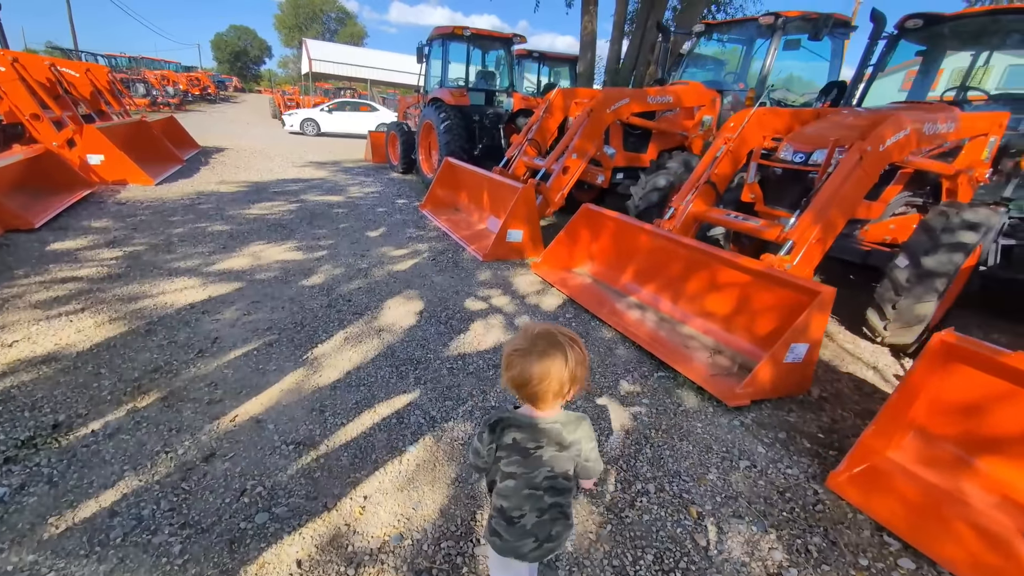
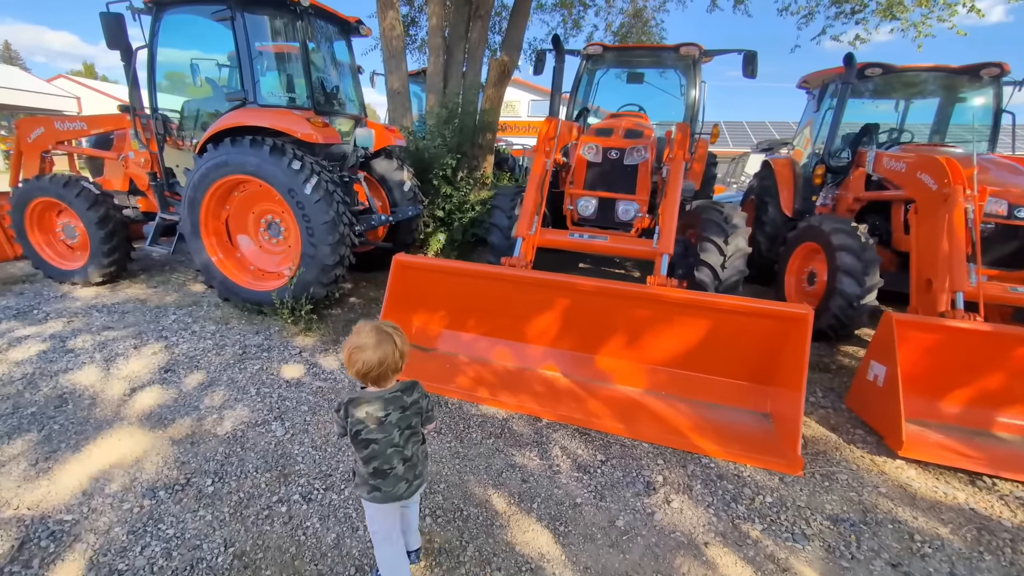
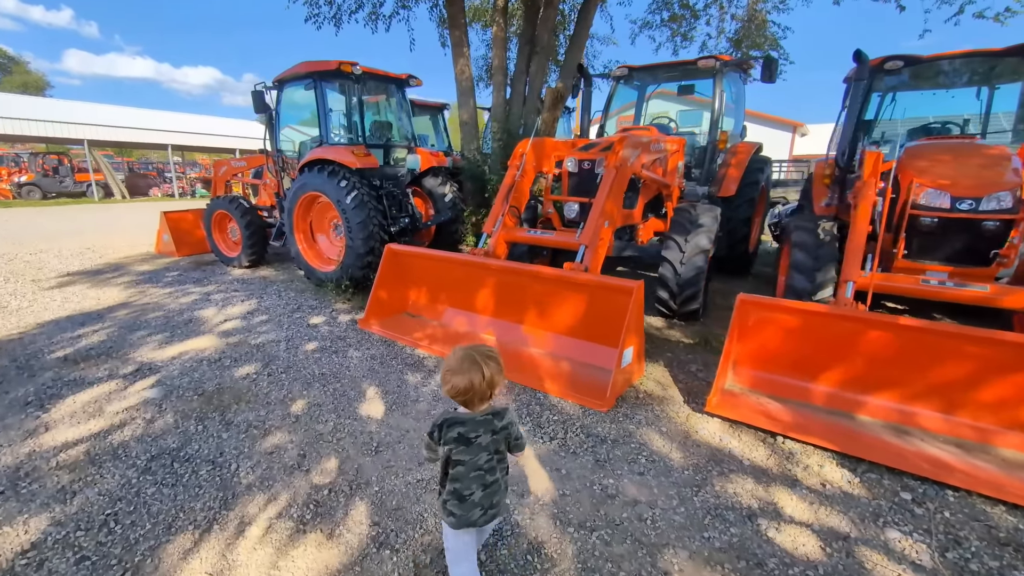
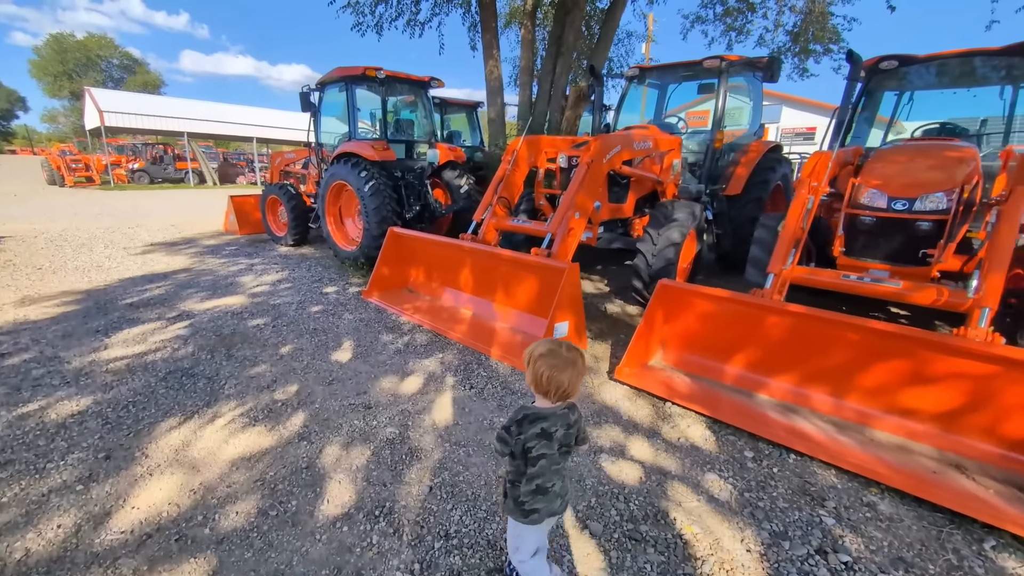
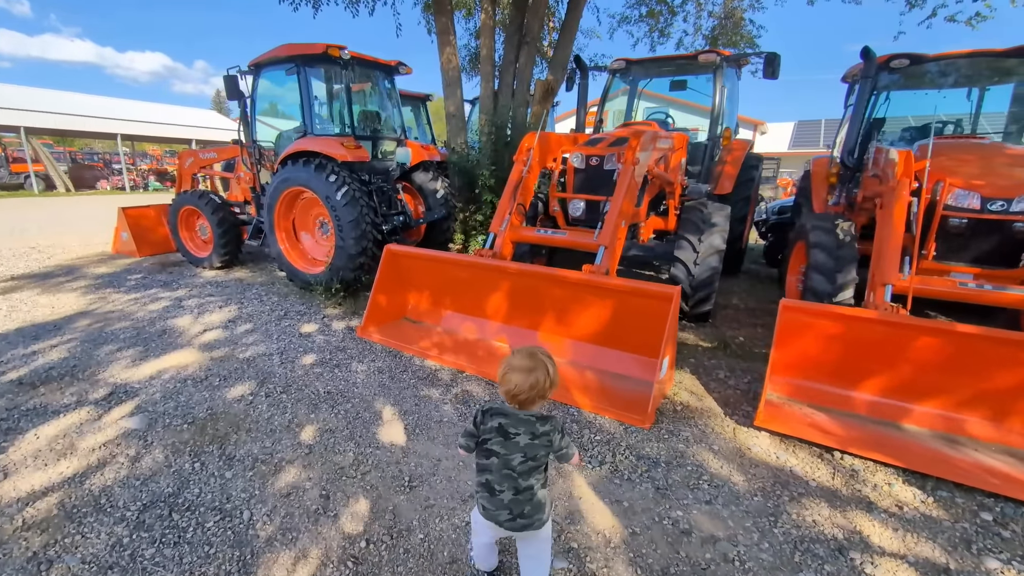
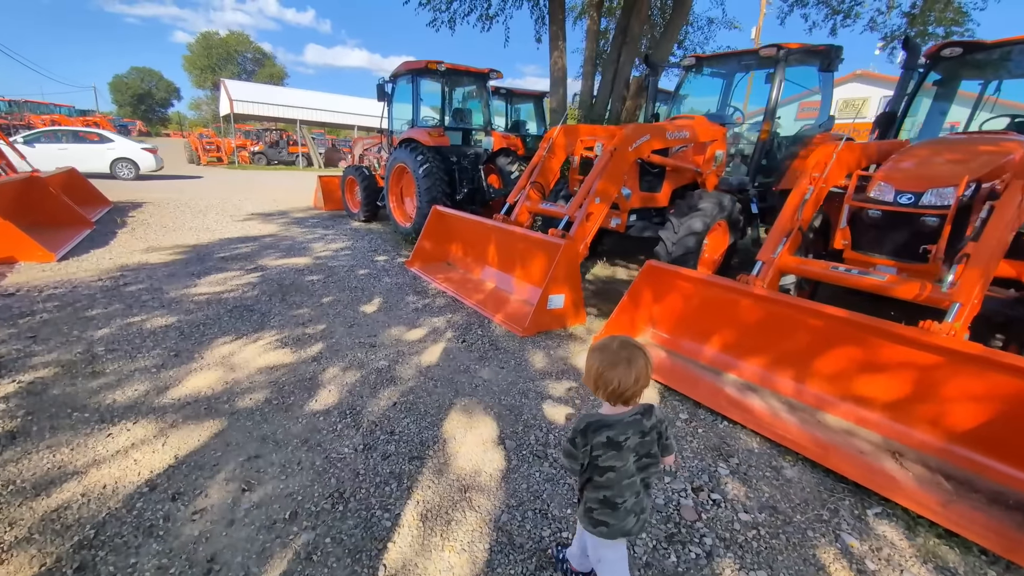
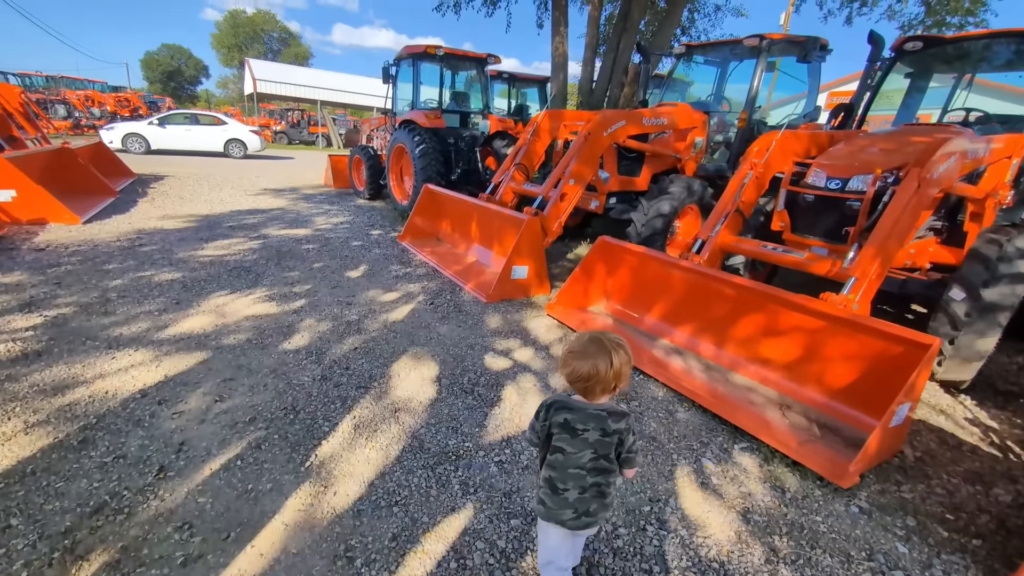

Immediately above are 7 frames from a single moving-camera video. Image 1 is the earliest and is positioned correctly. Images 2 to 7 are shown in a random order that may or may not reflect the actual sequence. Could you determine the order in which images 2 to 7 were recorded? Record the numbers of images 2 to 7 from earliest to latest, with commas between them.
7, 6, 4, 3, 5, 2
